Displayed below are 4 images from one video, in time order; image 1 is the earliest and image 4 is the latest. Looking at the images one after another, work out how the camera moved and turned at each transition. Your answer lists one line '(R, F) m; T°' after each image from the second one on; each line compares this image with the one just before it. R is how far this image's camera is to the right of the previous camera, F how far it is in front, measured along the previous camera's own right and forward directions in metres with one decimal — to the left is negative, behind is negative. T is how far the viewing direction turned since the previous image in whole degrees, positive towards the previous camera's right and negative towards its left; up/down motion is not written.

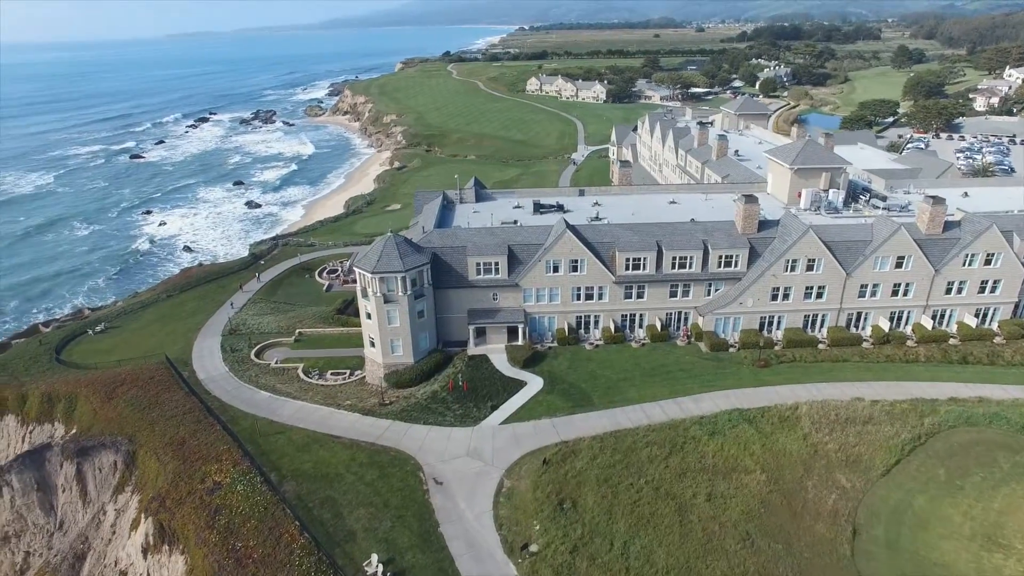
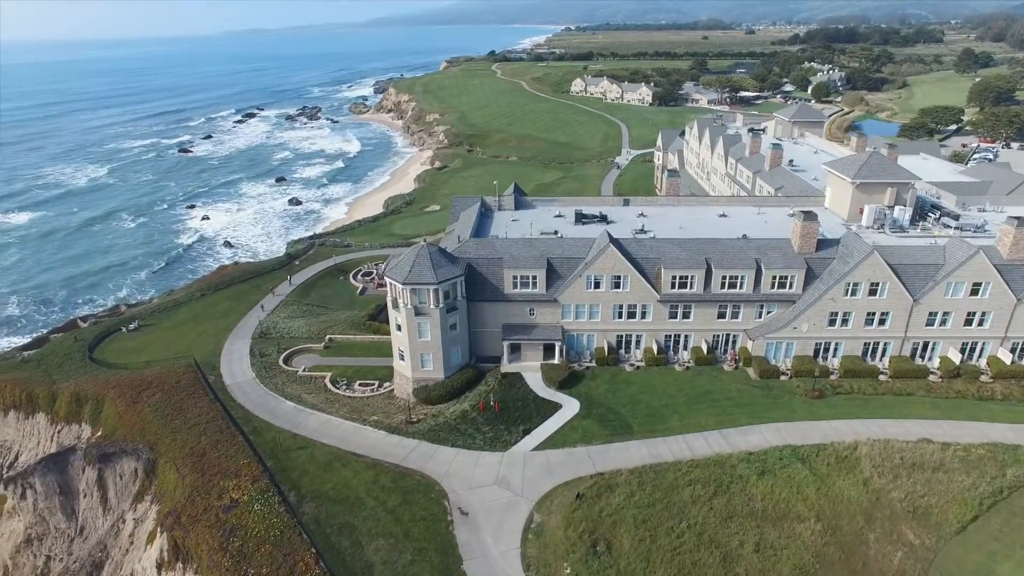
(0.0, +1.8) m; -3°
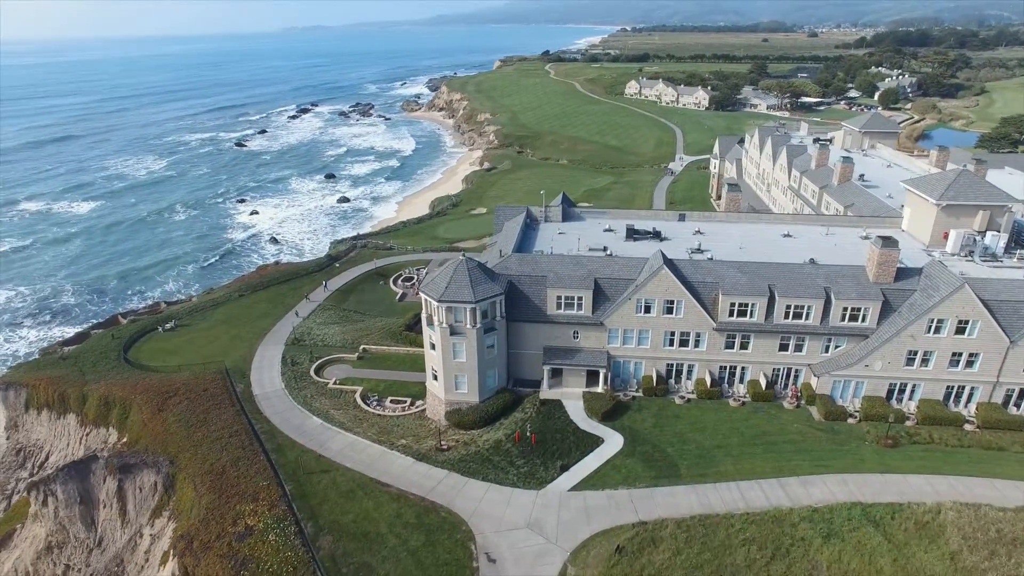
(+0.1, +2.3) m; -4°
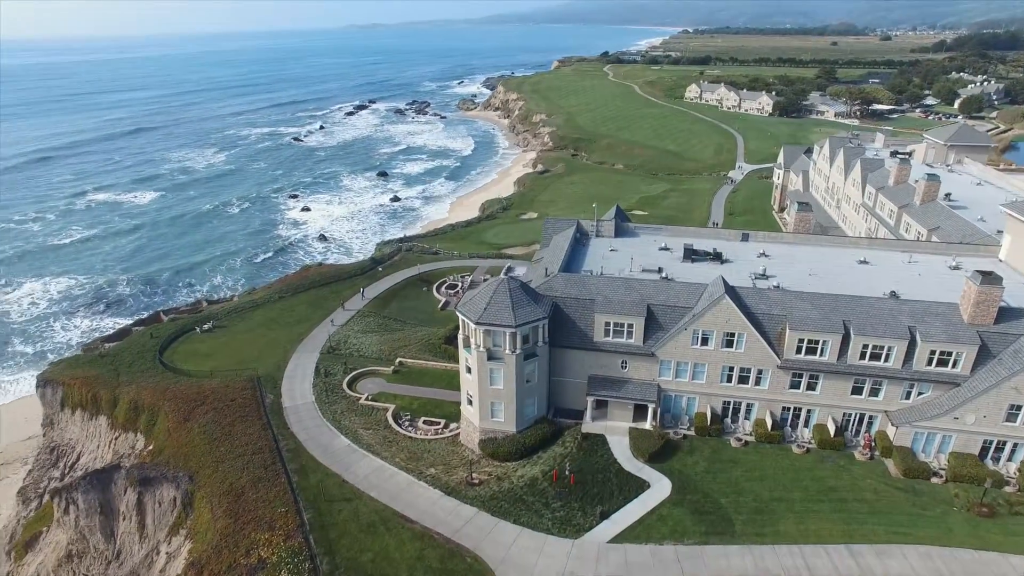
(+0.2, +2.4) m; -4°
